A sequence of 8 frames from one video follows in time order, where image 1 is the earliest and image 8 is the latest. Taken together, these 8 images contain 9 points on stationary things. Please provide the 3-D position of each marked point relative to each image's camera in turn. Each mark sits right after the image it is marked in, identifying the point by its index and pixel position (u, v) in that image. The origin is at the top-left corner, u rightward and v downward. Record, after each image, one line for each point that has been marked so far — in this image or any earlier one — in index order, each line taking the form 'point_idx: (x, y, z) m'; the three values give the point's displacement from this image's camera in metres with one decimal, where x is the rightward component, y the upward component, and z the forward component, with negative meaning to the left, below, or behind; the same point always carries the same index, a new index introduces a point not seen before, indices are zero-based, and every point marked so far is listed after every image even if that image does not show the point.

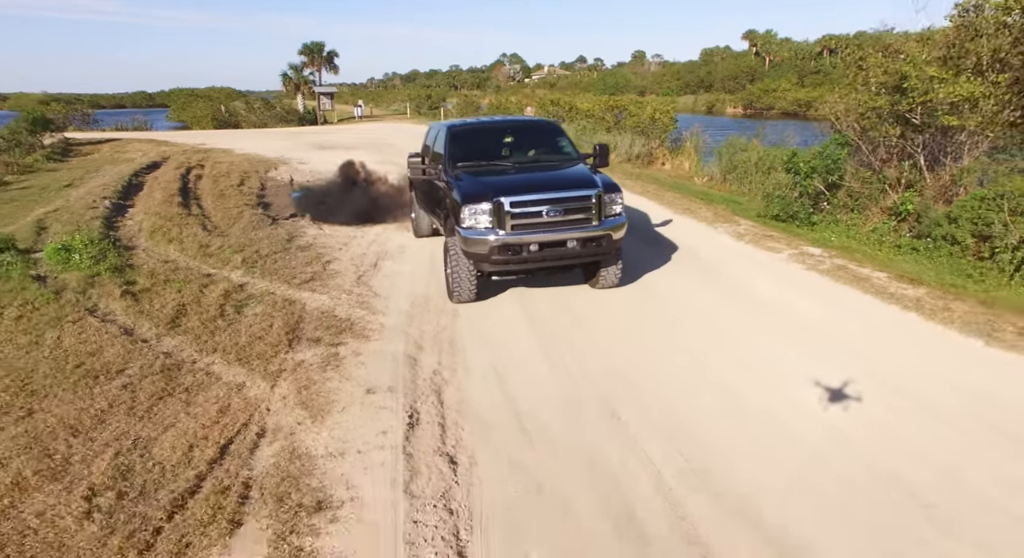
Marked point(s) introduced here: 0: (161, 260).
0: (-4.3, +0.2, +7.2) m
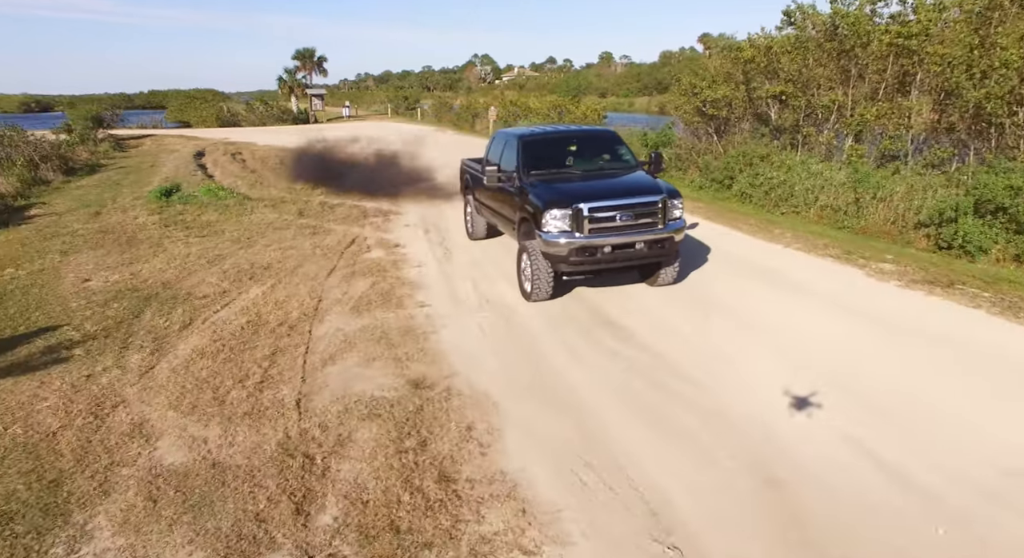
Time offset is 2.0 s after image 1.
0: (-5.1, +1.8, +12.4) m
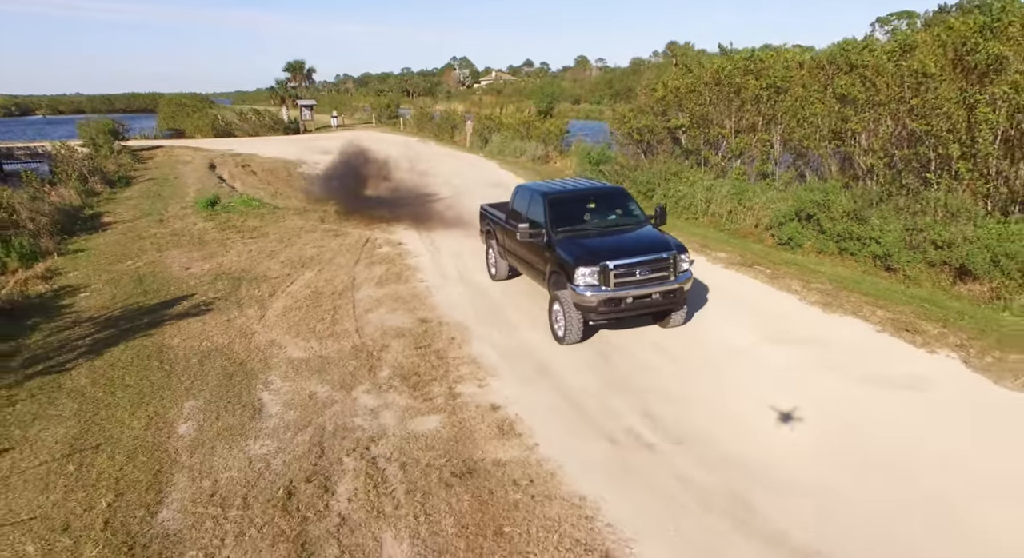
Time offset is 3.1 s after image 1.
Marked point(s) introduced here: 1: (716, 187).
0: (-5.9, +2.0, +15.7) m
1: (+4.7, +2.2, +13.9) m
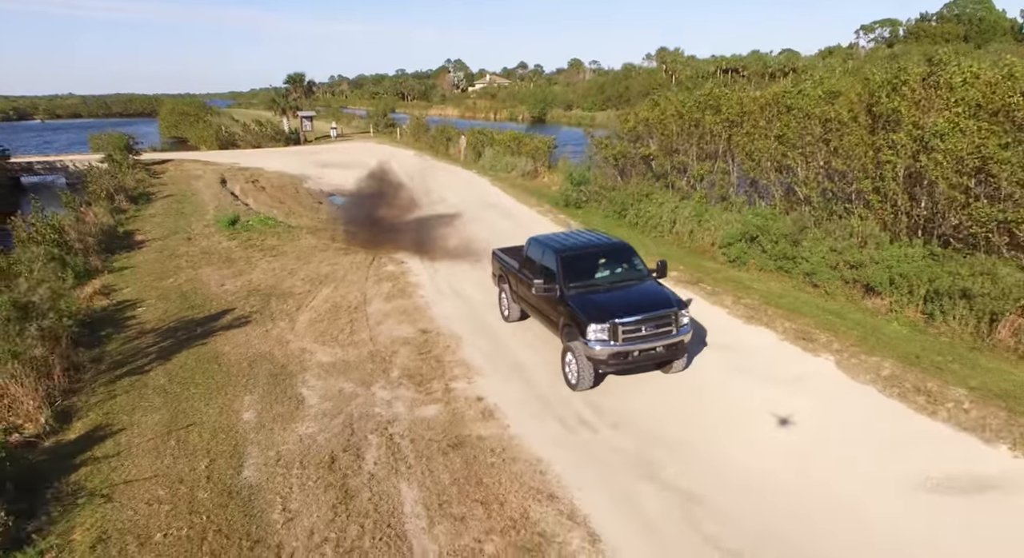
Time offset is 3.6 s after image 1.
0: (-6.2, +1.6, +17.5) m
1: (+4.4, +1.9, +15.9) m
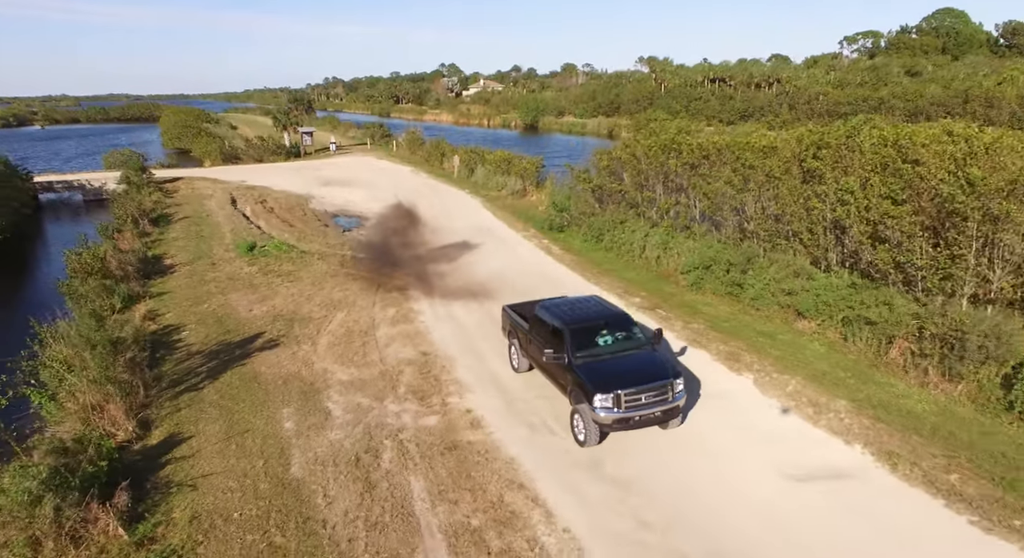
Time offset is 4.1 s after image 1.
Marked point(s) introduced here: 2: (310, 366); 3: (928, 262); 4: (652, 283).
0: (-6.6, +1.0, +19.6) m
1: (+4.1, +1.3, +18.0) m
2: (-3.9, -1.7, +11.5) m
3: (+8.3, +0.4, +11.8) m
4: (+3.8, -0.1, +16.2) m
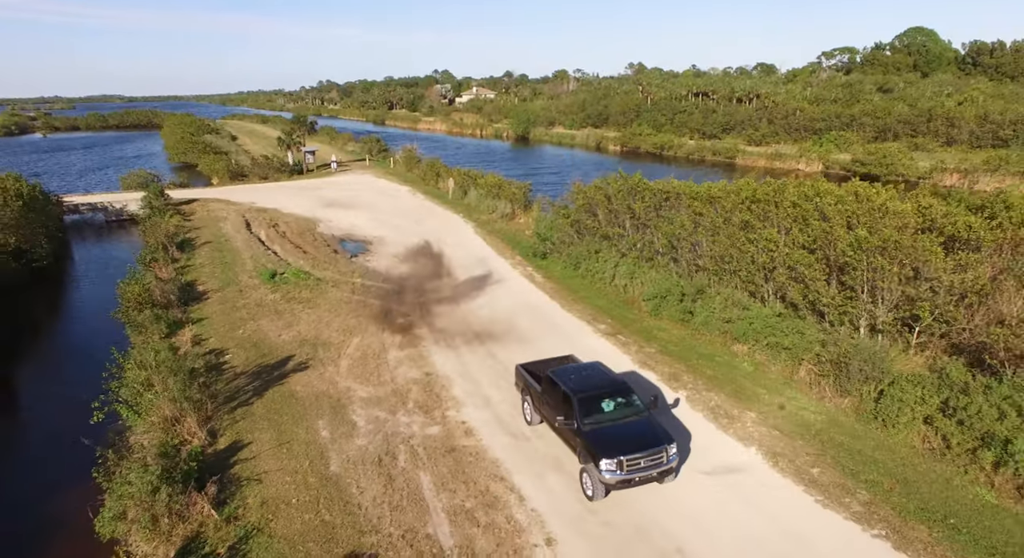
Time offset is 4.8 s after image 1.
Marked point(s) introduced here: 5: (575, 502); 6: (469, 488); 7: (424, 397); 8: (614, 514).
0: (-7.0, +0.1, +22.3) m
1: (+3.6, +0.4, +20.9) m
2: (-4.3, -2.6, +14.3) m
3: (+7.9, -0.5, +14.7) m
4: (+3.4, -1.0, +19.1) m
5: (+1.1, -3.8, +10.3) m
6: (-0.8, -3.7, +10.6) m
7: (-2.1, -2.7, +13.7) m
8: (+1.7, -3.9, +9.9) m
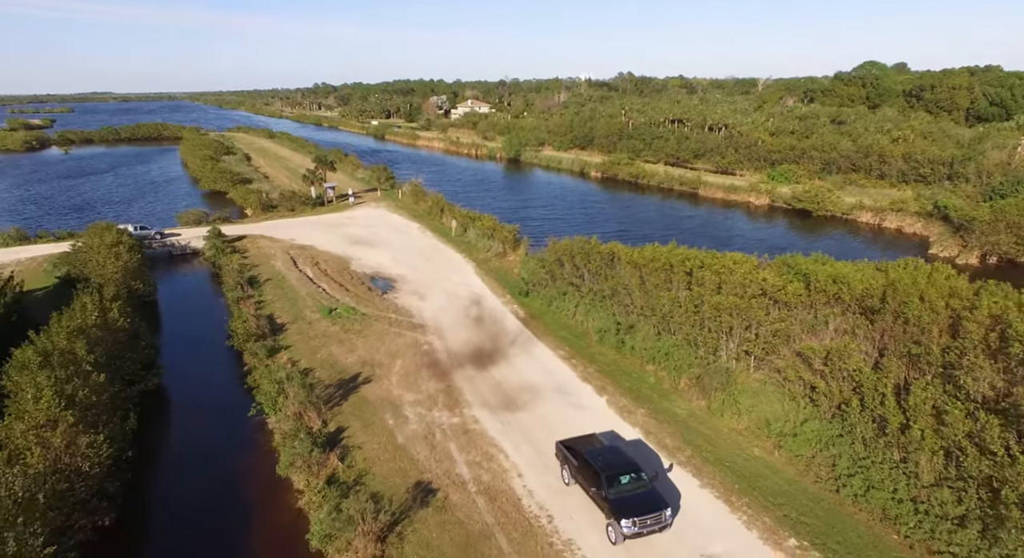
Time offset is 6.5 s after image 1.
0: (-7.5, -1.6, +30.7) m
1: (+3.2, -1.3, +29.4) m
2: (-4.7, -4.4, +22.8) m
3: (+7.5, -2.3, +23.3) m
4: (+3.0, -2.8, +27.6) m
5: (+0.7, -5.7, +18.8) m
6: (-1.1, -5.5, +19.1) m
7: (-2.5, -4.5, +22.2) m
8: (+1.4, -5.8, +18.4) m
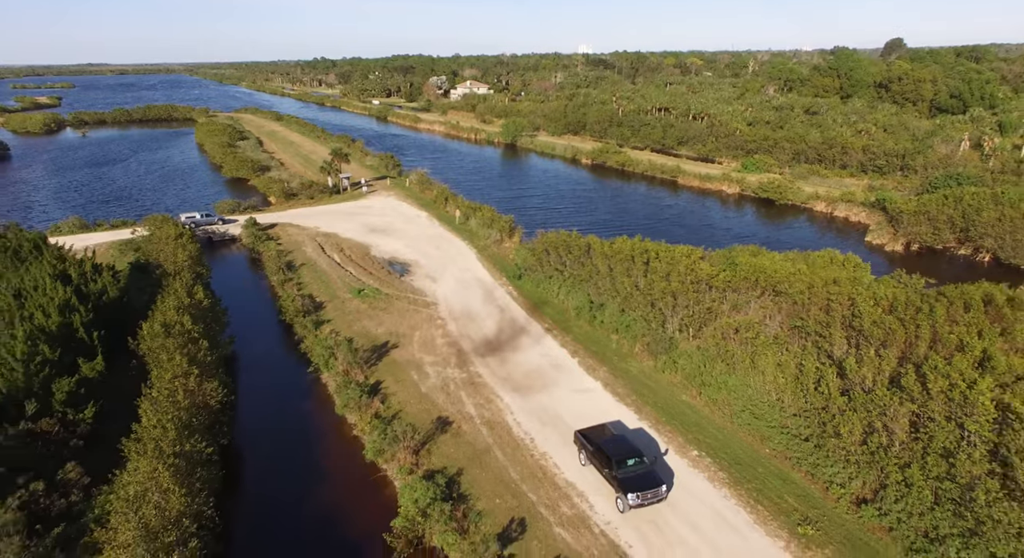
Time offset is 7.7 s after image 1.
0: (-7.8, -0.8, +37.6) m
1: (+2.9, -0.5, +36.2) m
2: (-4.9, -3.9, +29.7) m
3: (+7.3, -1.8, +30.2) m
4: (+2.7, -2.1, +34.5) m
5: (+0.5, -5.3, +25.8) m
6: (-1.4, -5.2, +26.1) m
7: (-2.7, -4.1, +29.2) m
8: (+1.1, -5.4, +25.5) m
